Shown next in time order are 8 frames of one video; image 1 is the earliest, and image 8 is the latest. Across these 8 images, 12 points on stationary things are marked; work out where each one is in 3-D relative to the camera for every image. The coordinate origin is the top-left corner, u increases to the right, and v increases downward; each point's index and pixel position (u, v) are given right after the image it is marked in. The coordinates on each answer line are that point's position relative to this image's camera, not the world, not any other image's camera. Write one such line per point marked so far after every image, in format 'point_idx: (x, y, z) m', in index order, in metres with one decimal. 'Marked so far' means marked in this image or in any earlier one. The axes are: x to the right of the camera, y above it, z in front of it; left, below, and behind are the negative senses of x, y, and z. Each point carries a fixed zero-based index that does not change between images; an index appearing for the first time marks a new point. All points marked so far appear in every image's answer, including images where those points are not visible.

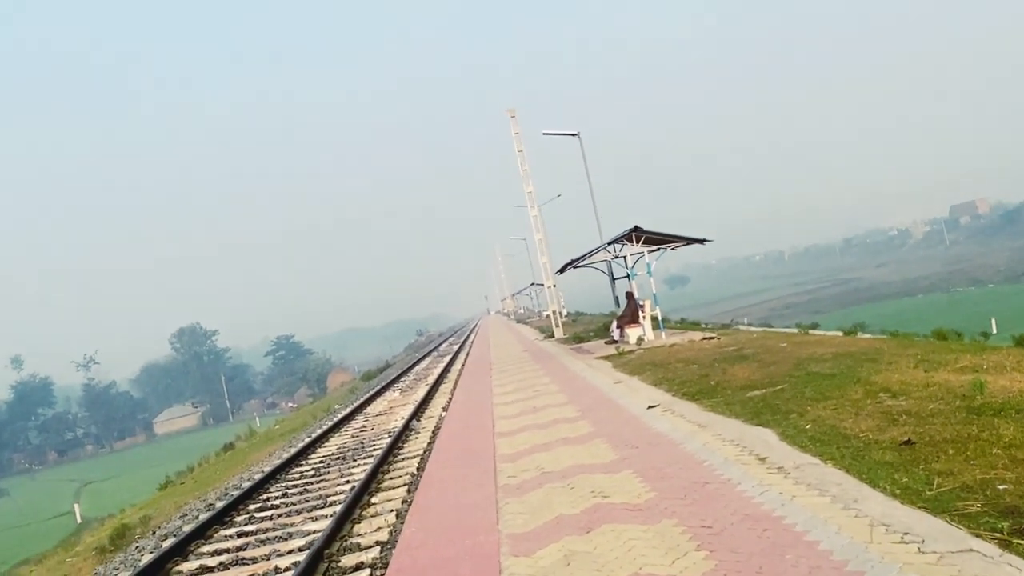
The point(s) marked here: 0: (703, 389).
0: (+2.0, -1.1, +14.7) m
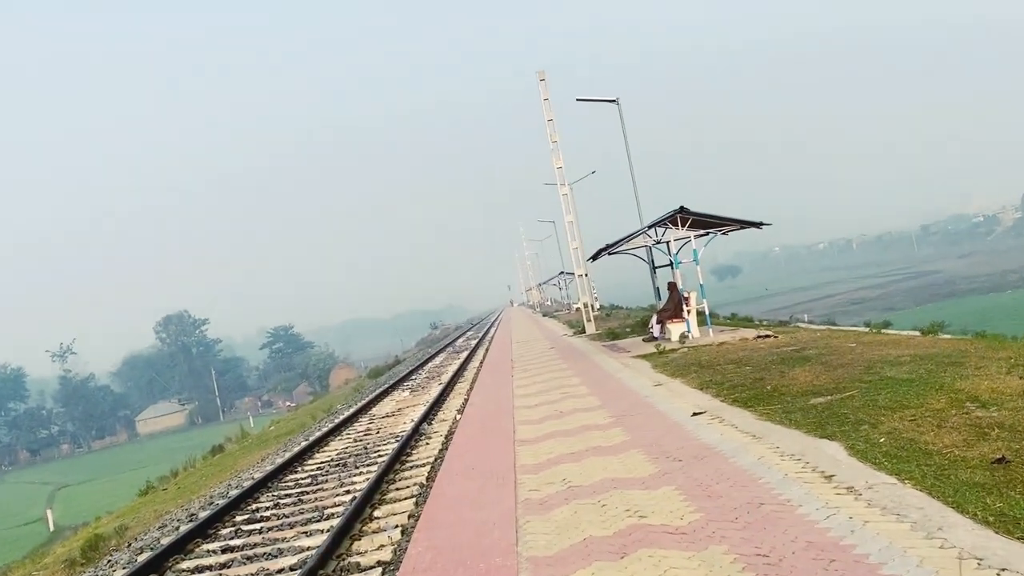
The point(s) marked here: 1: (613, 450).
0: (+2.2, -1.0, +12.8) m
1: (+0.9, -1.4, +12.3) m
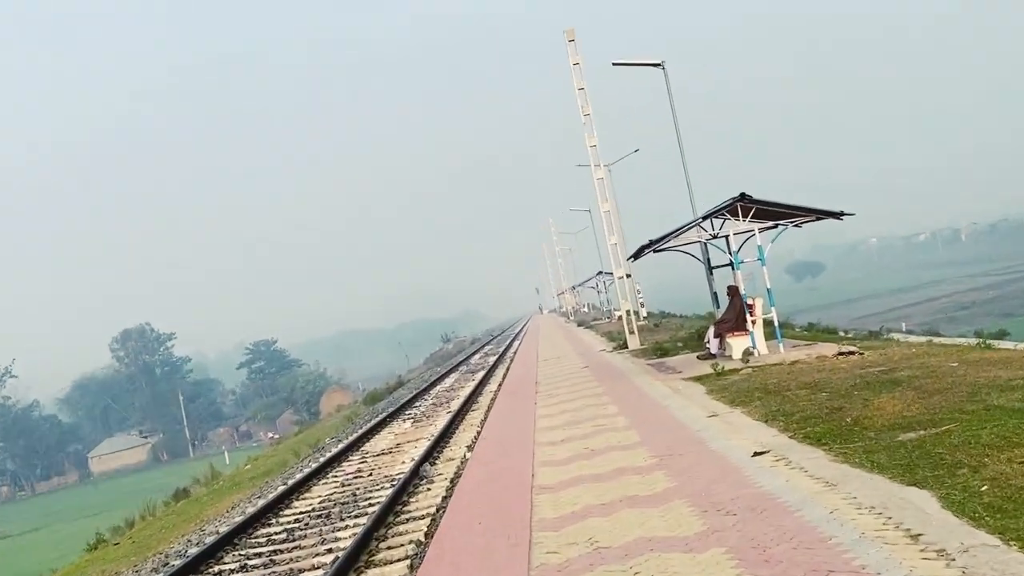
0: (+2.4, -1.0, +10.2) m
1: (+1.0, -1.5, +9.8) m
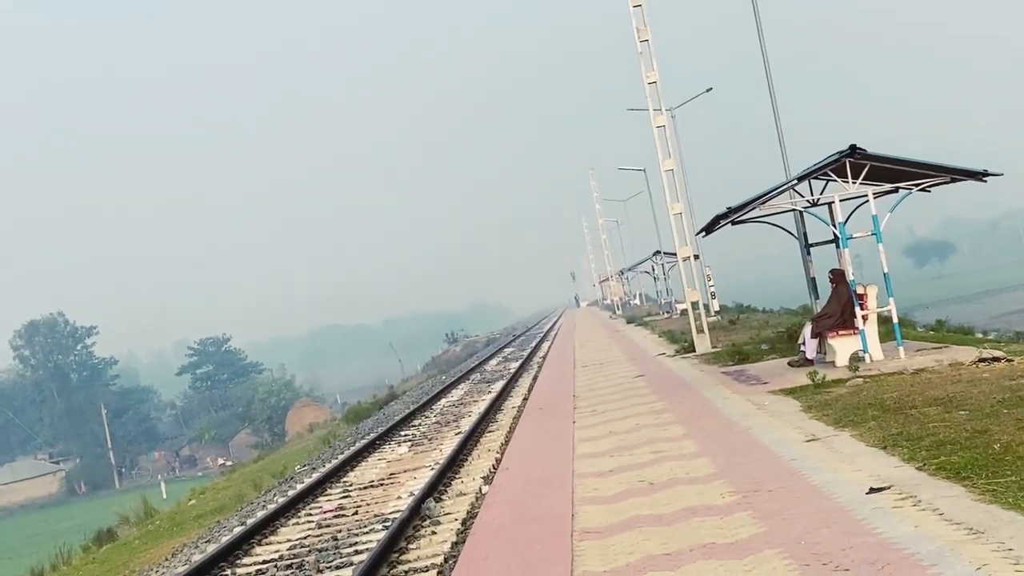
0: (+2.5, -0.9, +7.6) m
1: (+1.1, -1.3, +7.1) m
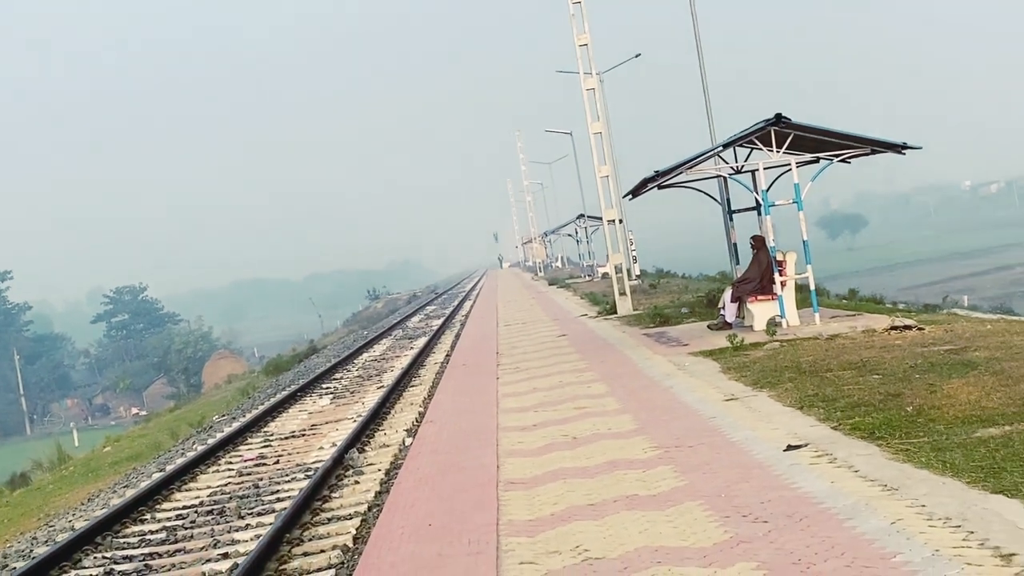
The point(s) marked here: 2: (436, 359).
0: (+2.1, -0.7, +7.8) m
1: (+0.8, -1.1, +7.2) m
2: (-0.6, -0.5, +10.1) m
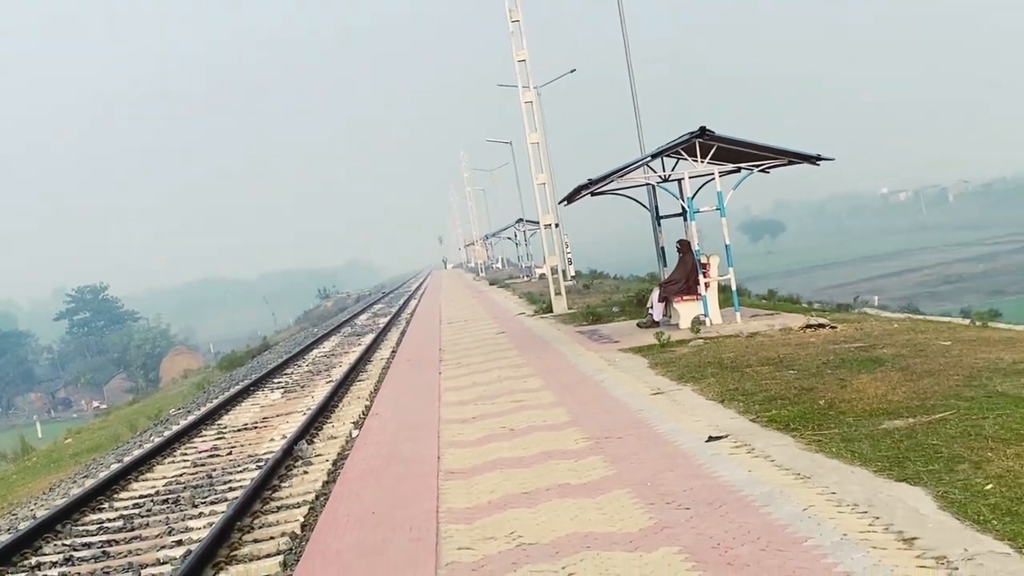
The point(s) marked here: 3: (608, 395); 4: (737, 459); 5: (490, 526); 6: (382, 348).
0: (+1.8, -0.8, +8.4) m
1: (+0.4, -1.1, +7.8) m
2: (-1.0, -0.5, +10.6) m
3: (+0.6, -0.7, +8.9) m
4: (+1.3, -1.0, +8.0) m
5: (-0.1, -1.3, +7.4) m
6: (-1.0, -0.5, +11.2) m
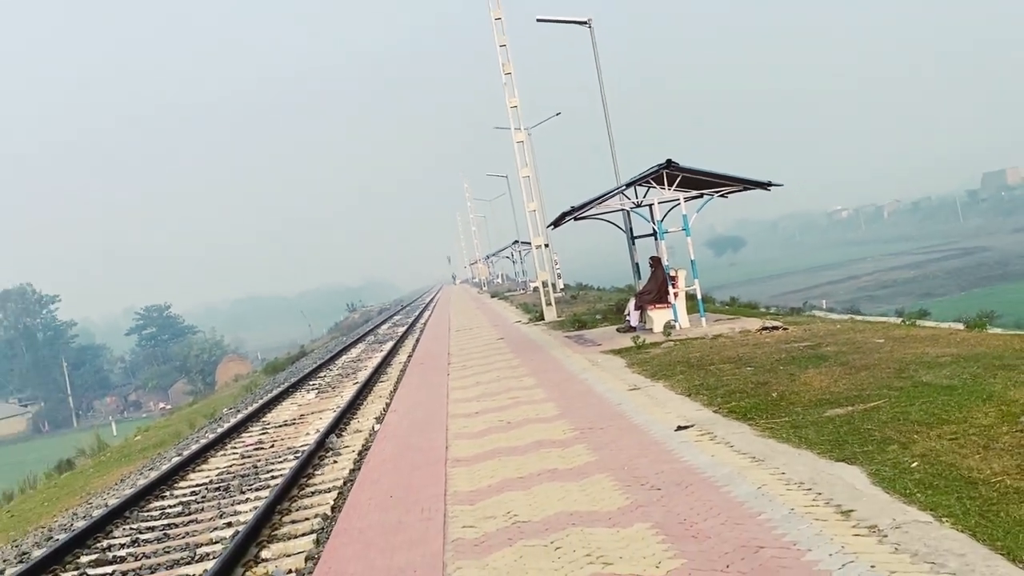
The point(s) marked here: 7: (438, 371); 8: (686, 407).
0: (+1.8, -0.8, +9.9) m
1: (+0.4, -1.2, +9.3) m
2: (-1.0, -0.6, +12.2) m
3: (+0.6, -0.8, +10.4) m
4: (+1.3, -1.1, +9.5) m
5: (-0.1, -1.4, +8.9) m
6: (-1.0, -0.6, +12.7) m
7: (-0.6, -0.7, +11.4) m
8: (+1.2, -0.9, +10.0) m
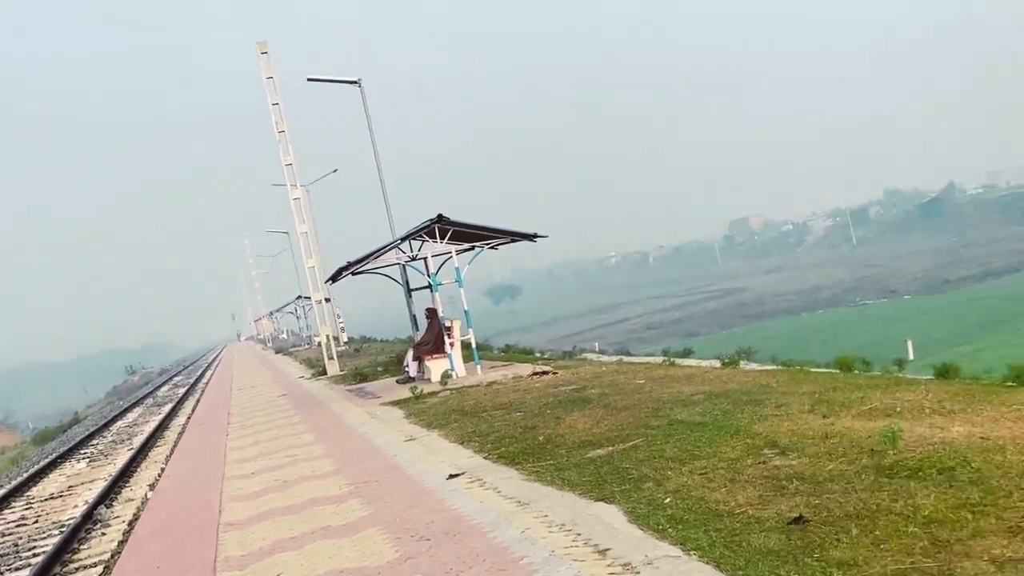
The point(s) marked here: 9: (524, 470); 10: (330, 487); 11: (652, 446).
0: (+0.1, -1.2, +10.2) m
1: (-1.2, -1.6, +9.5) m
2: (-2.7, -1.1, +12.2) m
3: (-1.1, -1.2, +10.5) m
4: (-0.3, -1.4, +9.7) m
5: (-1.6, -1.7, +9.0) m
6: (-2.8, -1.1, +12.8) m
7: (-2.3, -1.2, +11.5) m
8: (-0.4, -1.2, +10.3) m
9: (+0.1, -1.3, +9.8) m
10: (-1.3, -1.4, +10.1) m
11: (+1.0, -1.1, +9.8) m
